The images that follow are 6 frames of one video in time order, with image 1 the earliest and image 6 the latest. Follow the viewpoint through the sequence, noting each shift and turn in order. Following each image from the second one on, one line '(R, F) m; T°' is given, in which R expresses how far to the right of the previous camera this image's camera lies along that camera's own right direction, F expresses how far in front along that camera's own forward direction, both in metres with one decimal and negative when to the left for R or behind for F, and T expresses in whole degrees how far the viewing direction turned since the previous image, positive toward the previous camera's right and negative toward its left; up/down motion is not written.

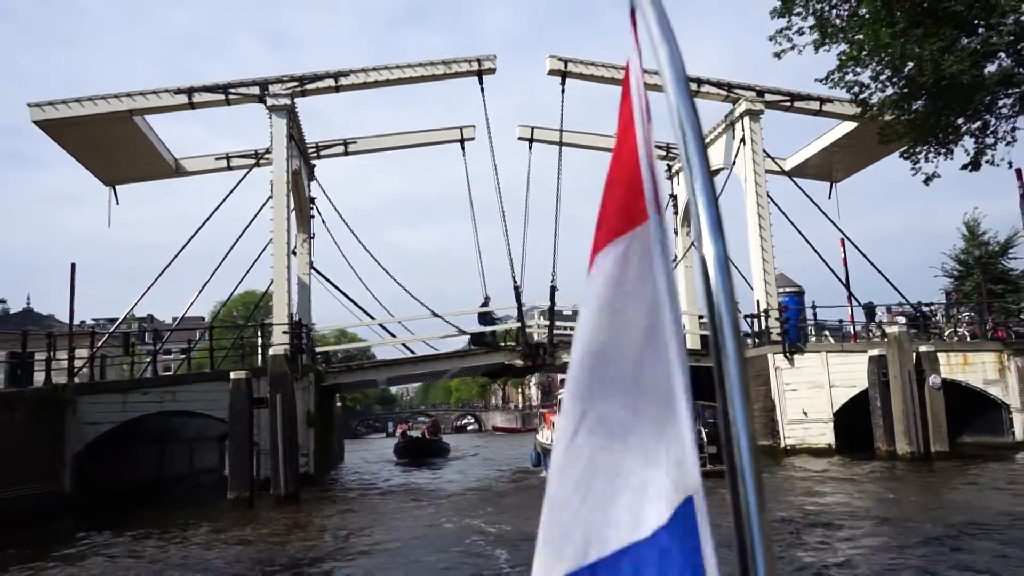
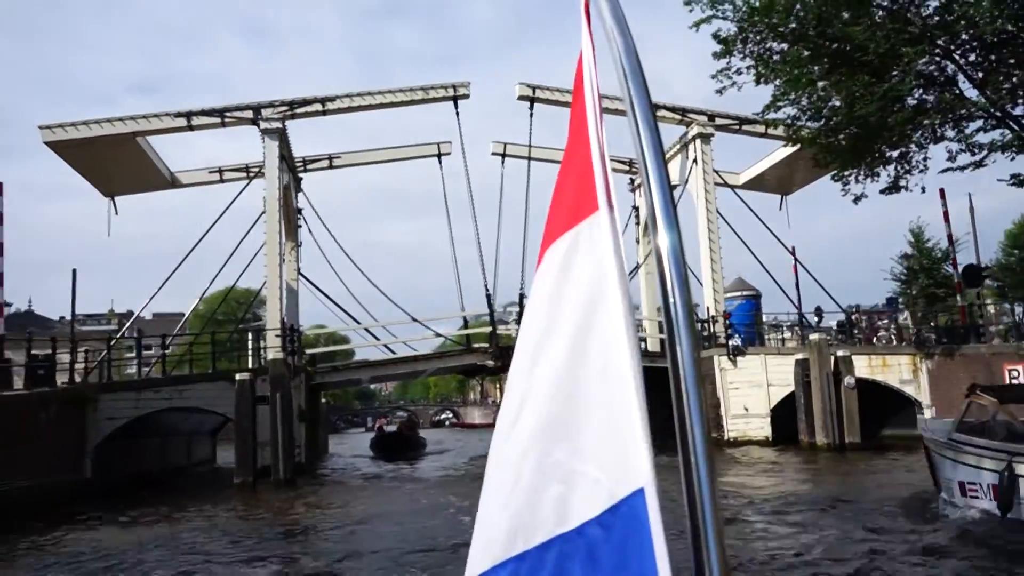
(+0.1, -1.5) m; +1°
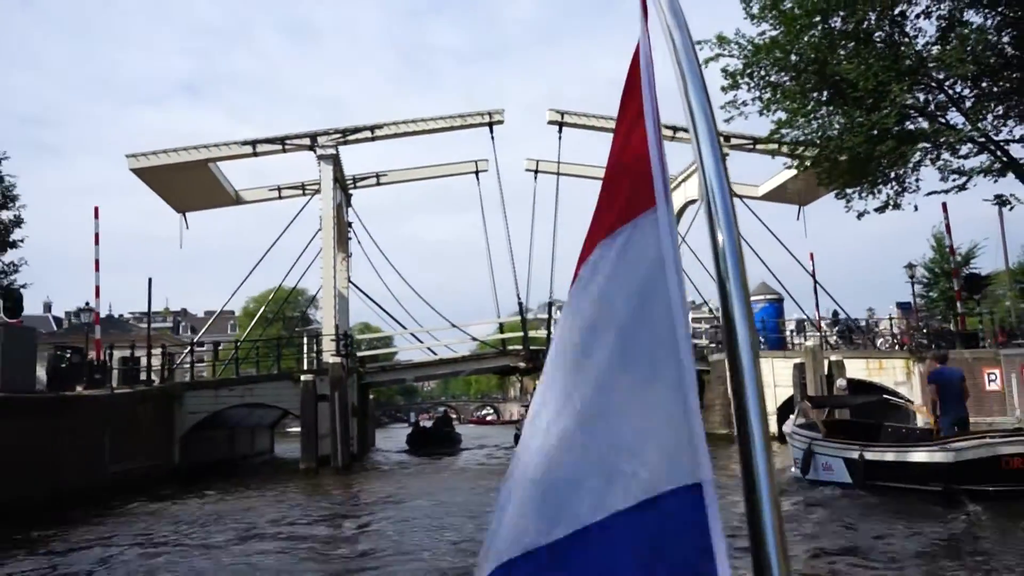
(+0.2, -1.7) m; -3°
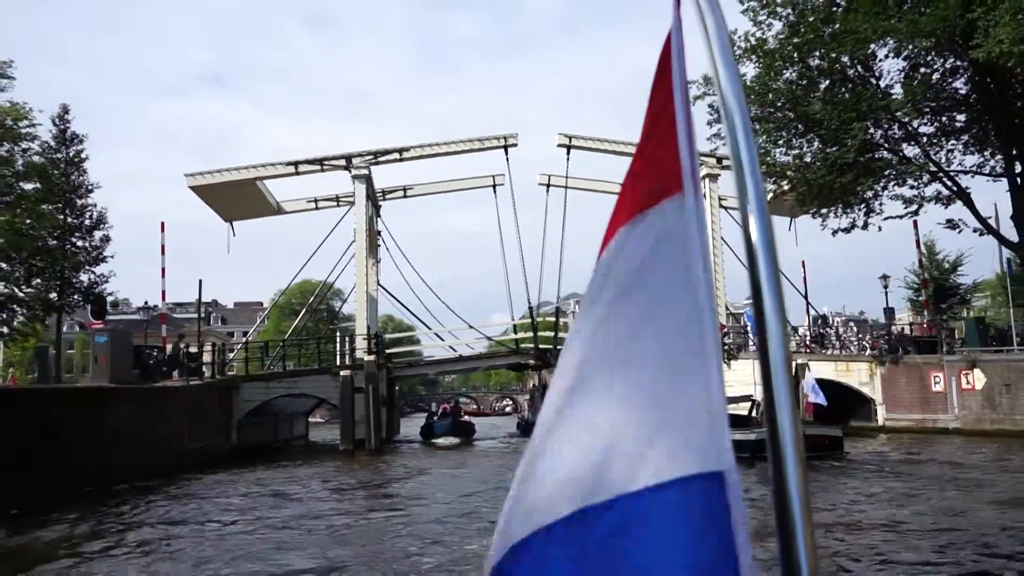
(+0.2, -2.3) m; -1°
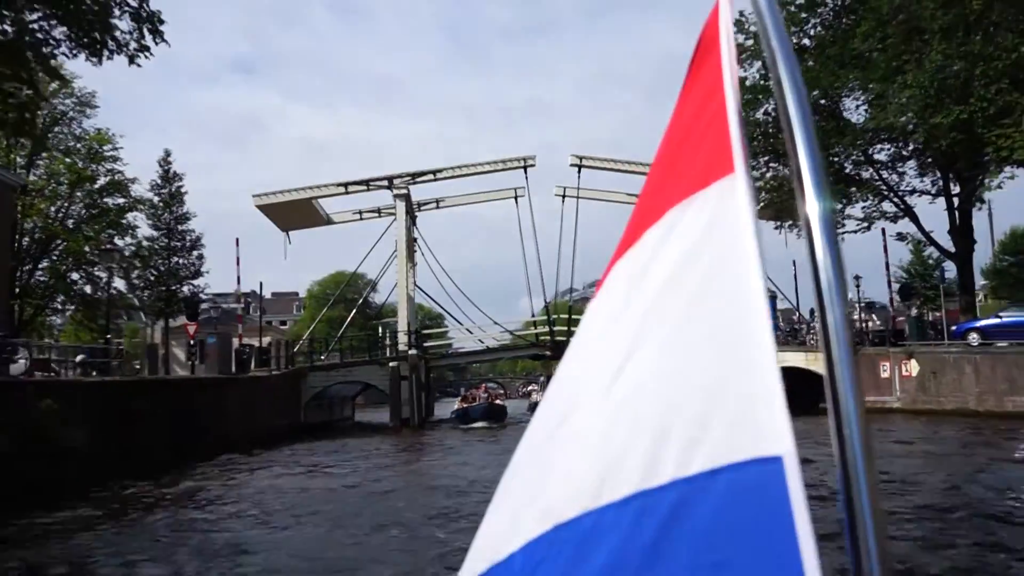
(+0.2, -3.4) m; -2°
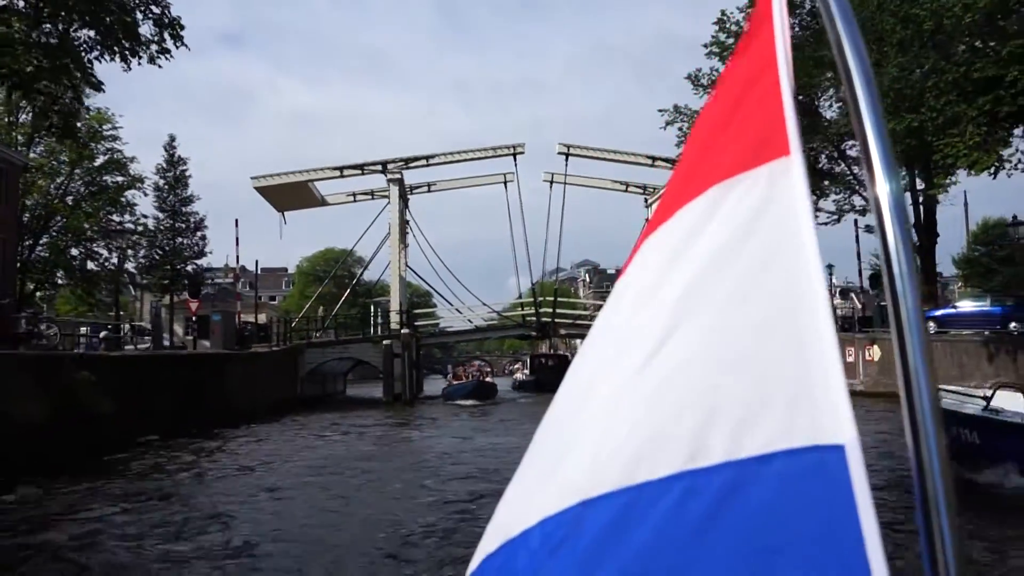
(0.0, -1.0) m; +1°
